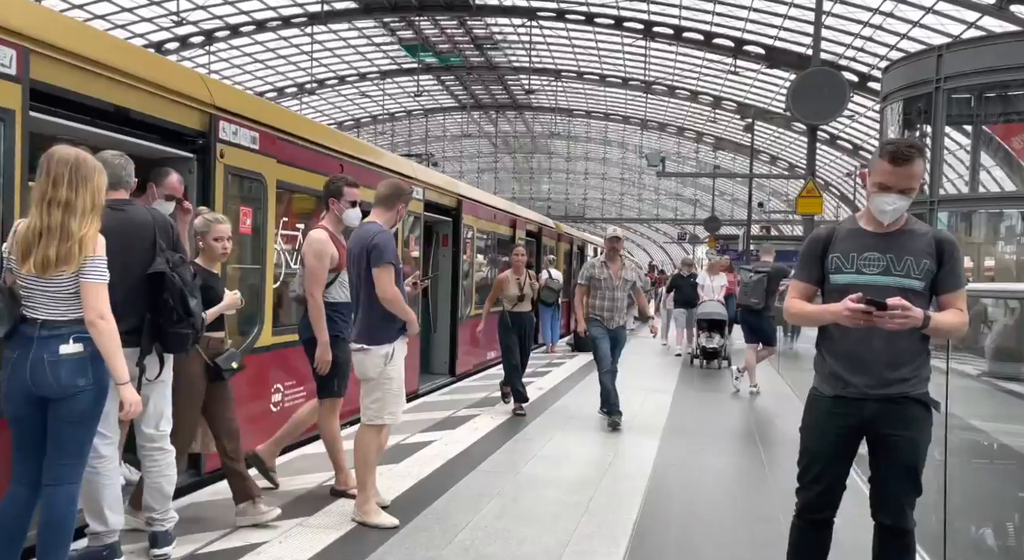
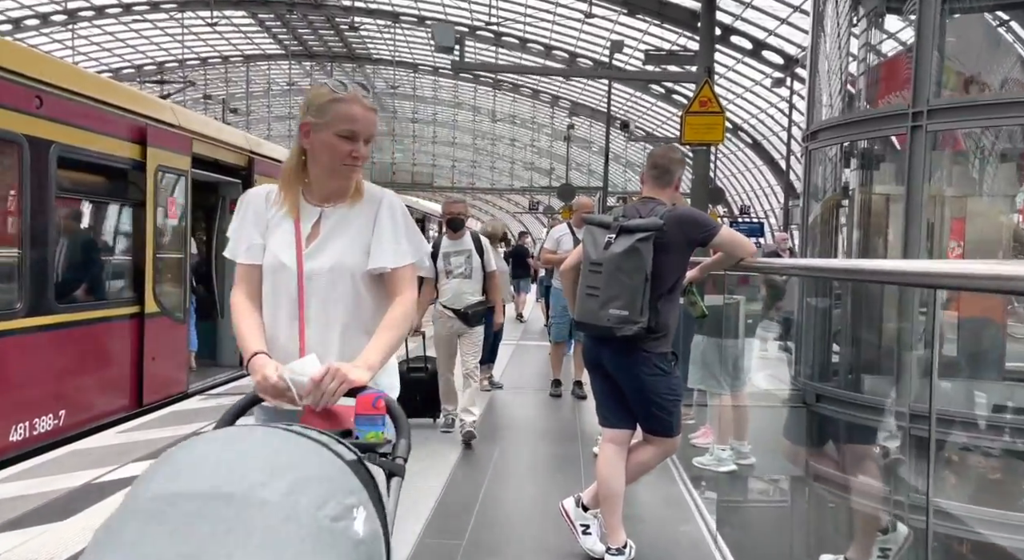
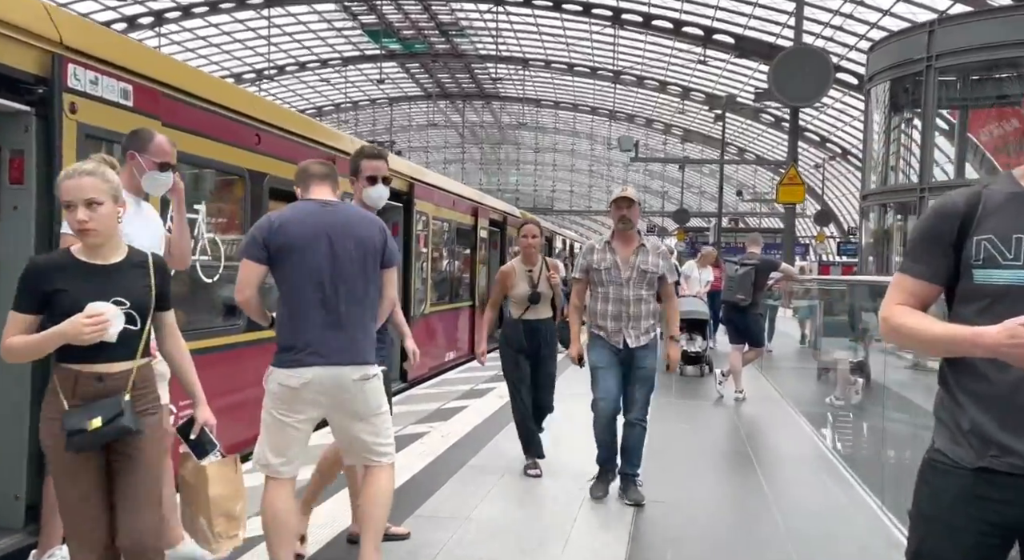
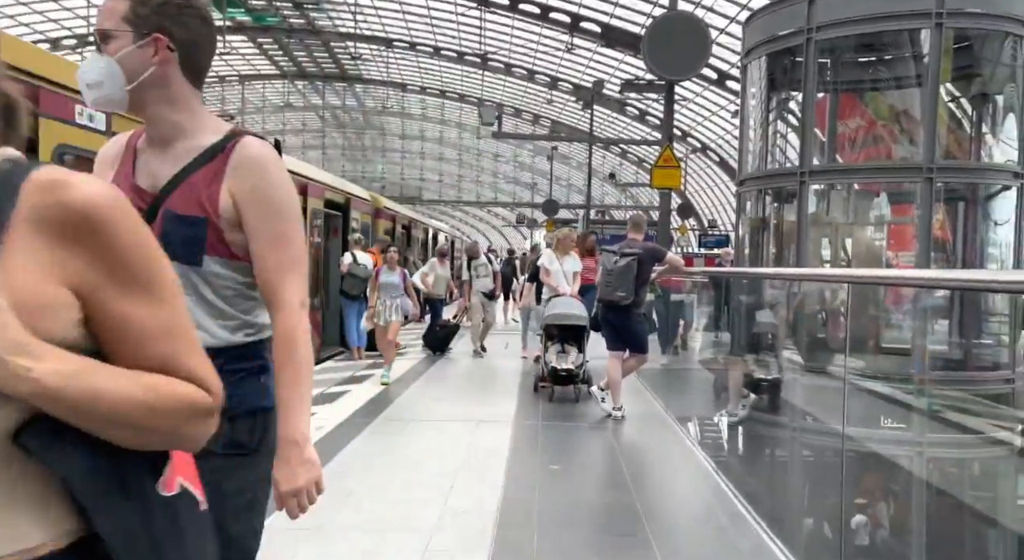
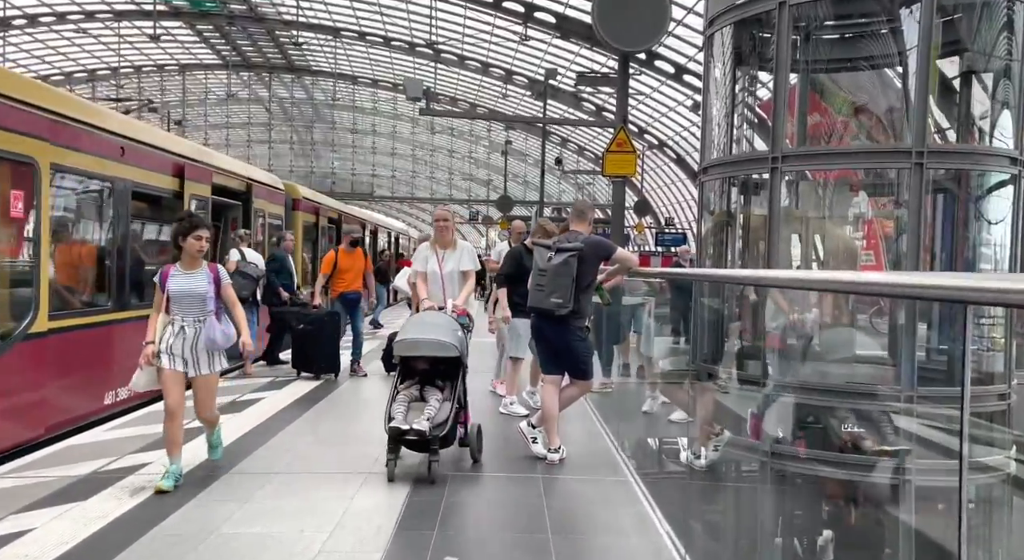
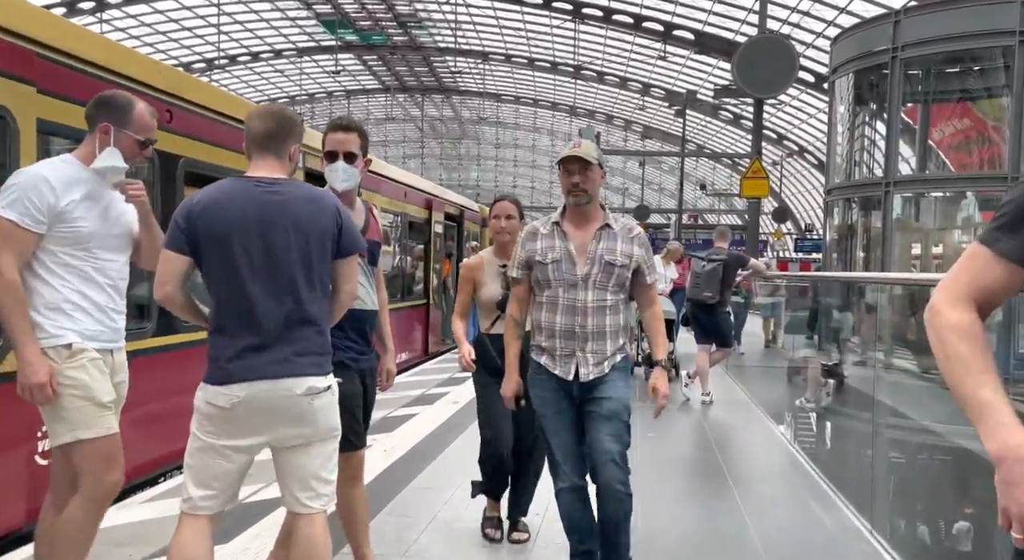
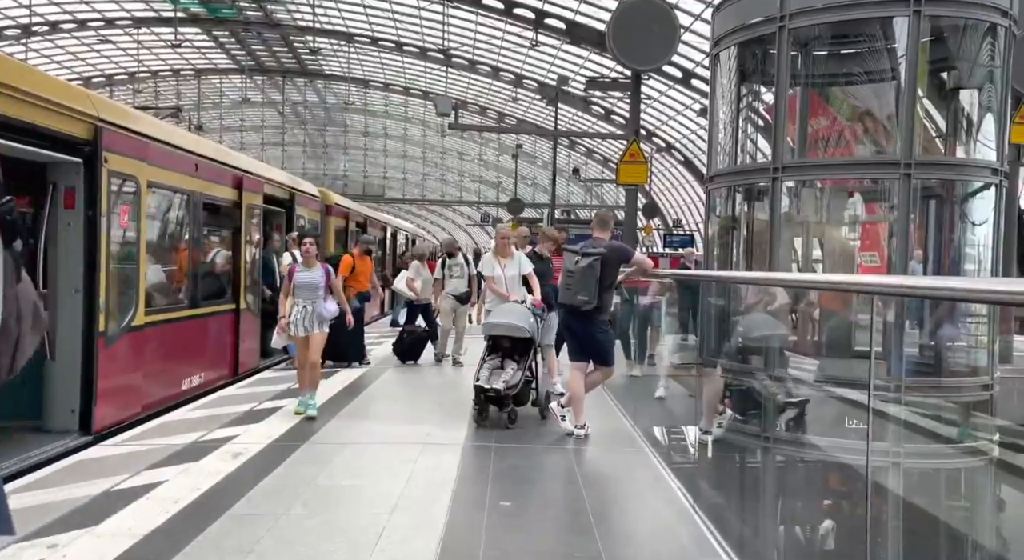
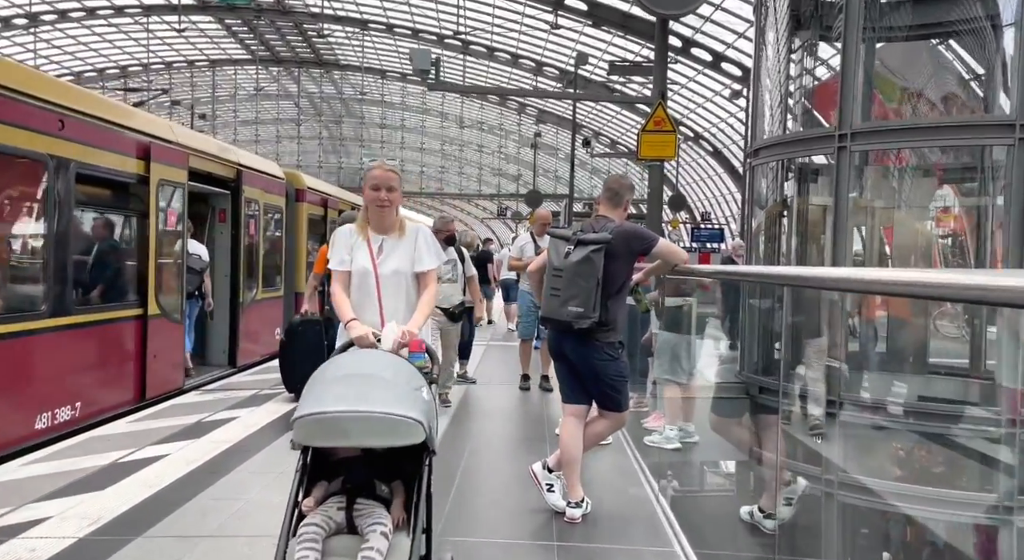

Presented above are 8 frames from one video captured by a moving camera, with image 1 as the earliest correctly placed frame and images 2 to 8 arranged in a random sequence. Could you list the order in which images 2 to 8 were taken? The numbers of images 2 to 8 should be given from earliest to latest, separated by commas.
3, 6, 4, 7, 5, 8, 2
